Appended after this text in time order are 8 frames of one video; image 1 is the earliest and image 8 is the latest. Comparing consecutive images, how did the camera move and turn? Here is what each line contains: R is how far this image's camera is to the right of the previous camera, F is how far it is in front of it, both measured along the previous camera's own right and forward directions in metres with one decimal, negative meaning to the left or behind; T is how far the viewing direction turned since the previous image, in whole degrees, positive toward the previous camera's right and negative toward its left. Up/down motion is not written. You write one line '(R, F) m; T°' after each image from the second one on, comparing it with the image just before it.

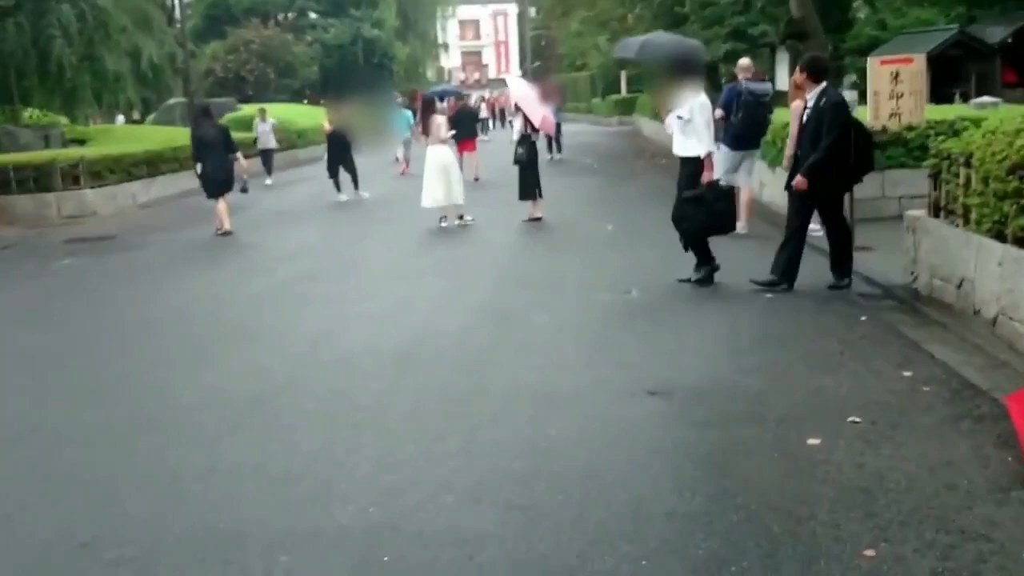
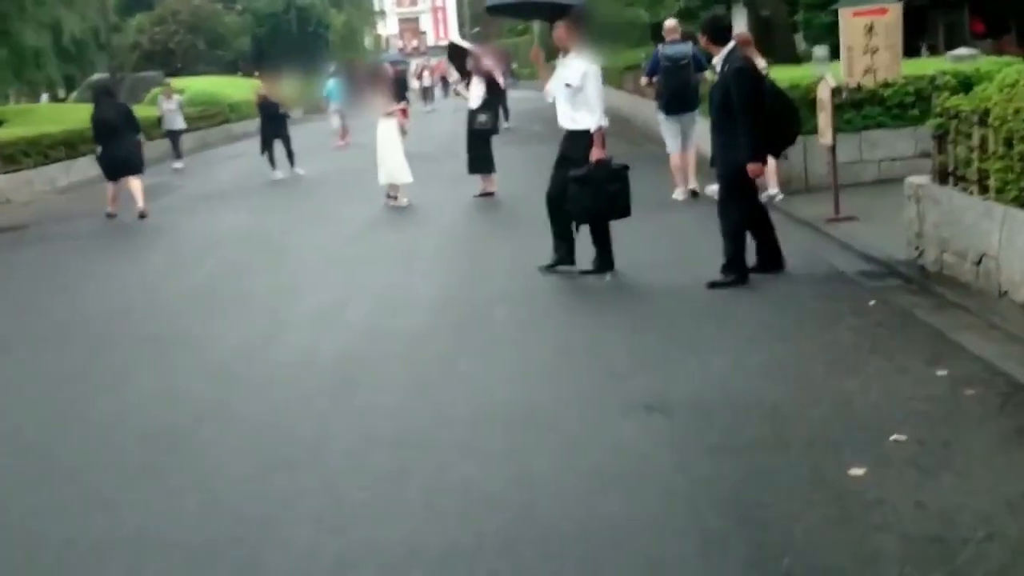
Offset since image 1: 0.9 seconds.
(-0.1, +1.0) m; +2°
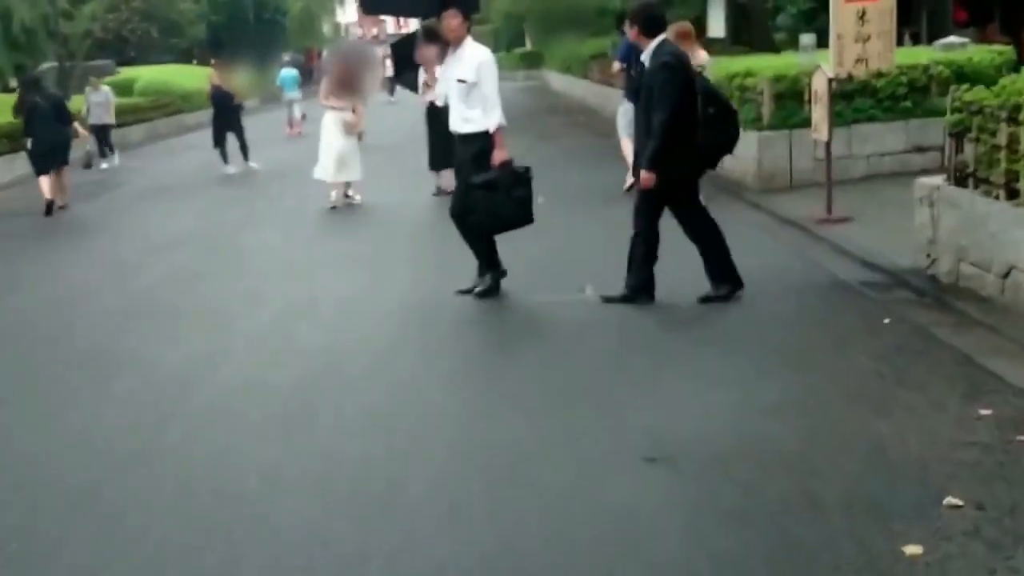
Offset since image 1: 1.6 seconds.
(-0.1, +0.8) m; +2°
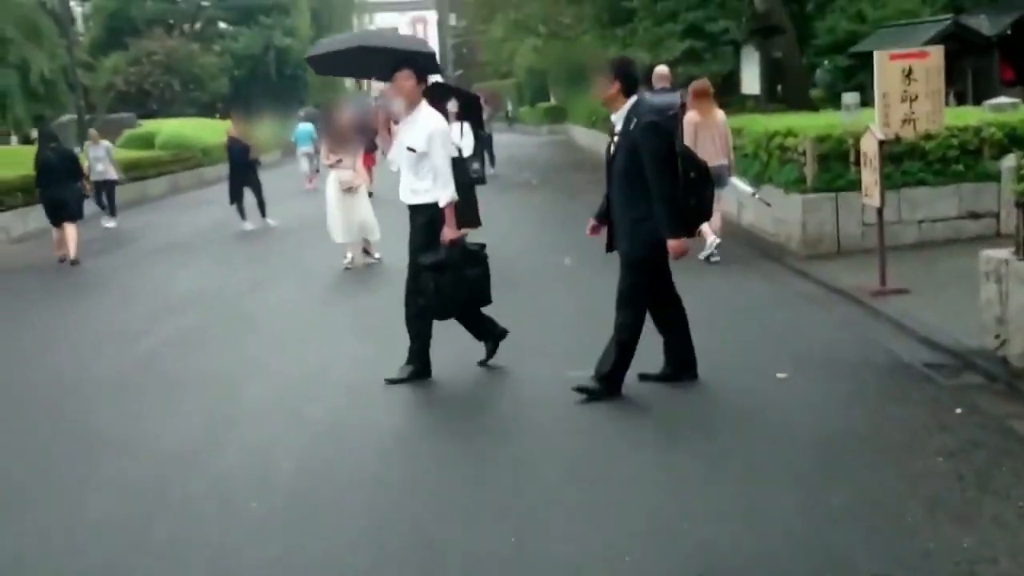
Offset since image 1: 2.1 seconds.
(0.0, +0.6) m; -1°
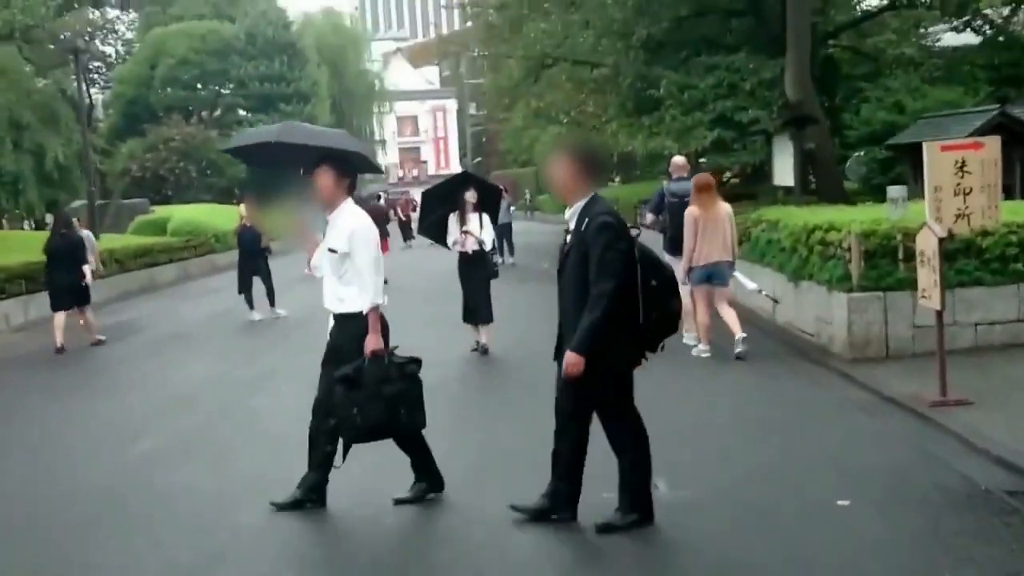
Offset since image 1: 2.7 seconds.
(0.0, +0.8) m; -1°
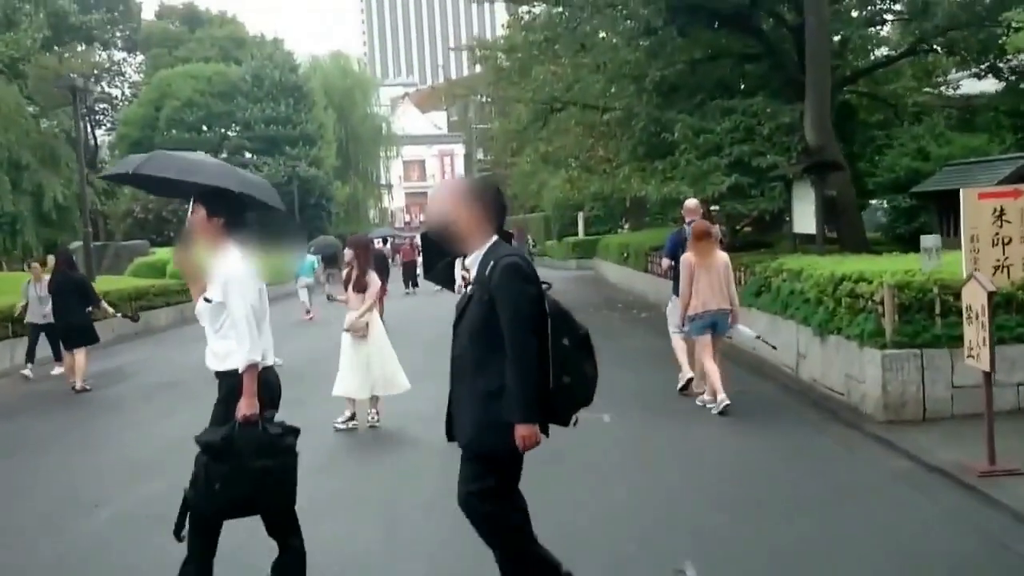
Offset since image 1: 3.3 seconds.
(0.0, +0.6) m; 0°
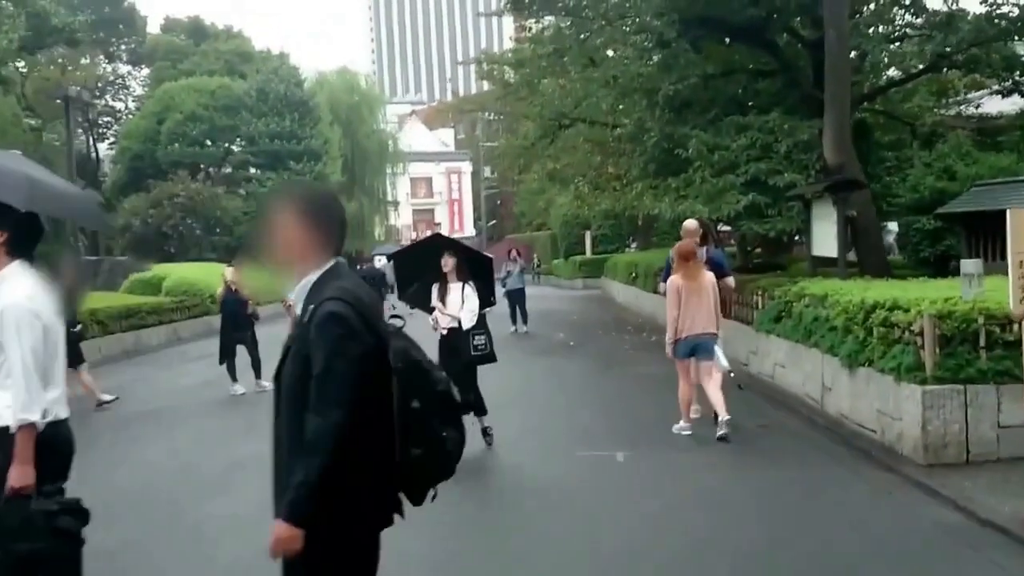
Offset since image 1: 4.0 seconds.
(0.0, +0.8) m; 0°
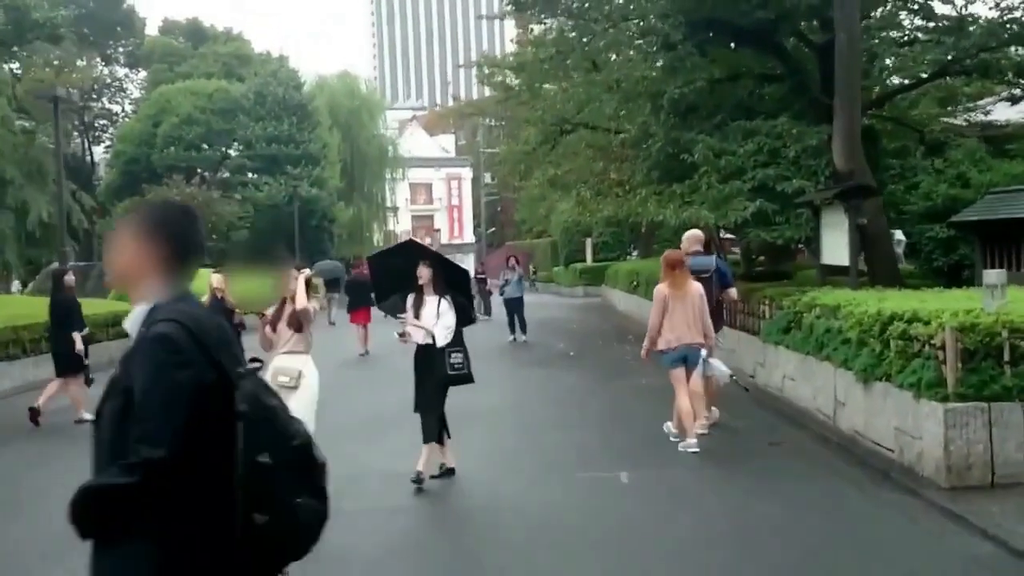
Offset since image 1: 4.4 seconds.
(0.0, +0.5) m; 0°
